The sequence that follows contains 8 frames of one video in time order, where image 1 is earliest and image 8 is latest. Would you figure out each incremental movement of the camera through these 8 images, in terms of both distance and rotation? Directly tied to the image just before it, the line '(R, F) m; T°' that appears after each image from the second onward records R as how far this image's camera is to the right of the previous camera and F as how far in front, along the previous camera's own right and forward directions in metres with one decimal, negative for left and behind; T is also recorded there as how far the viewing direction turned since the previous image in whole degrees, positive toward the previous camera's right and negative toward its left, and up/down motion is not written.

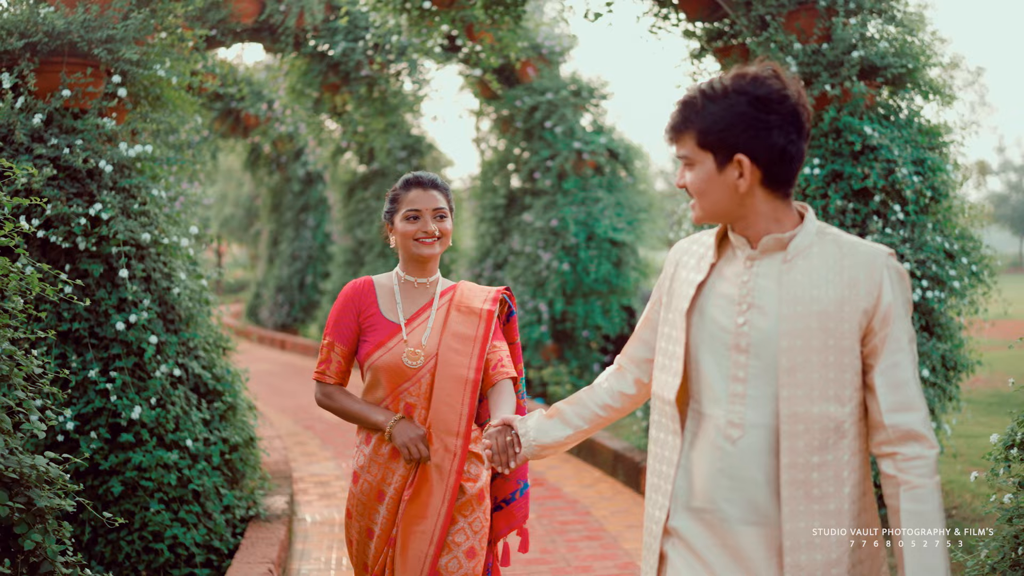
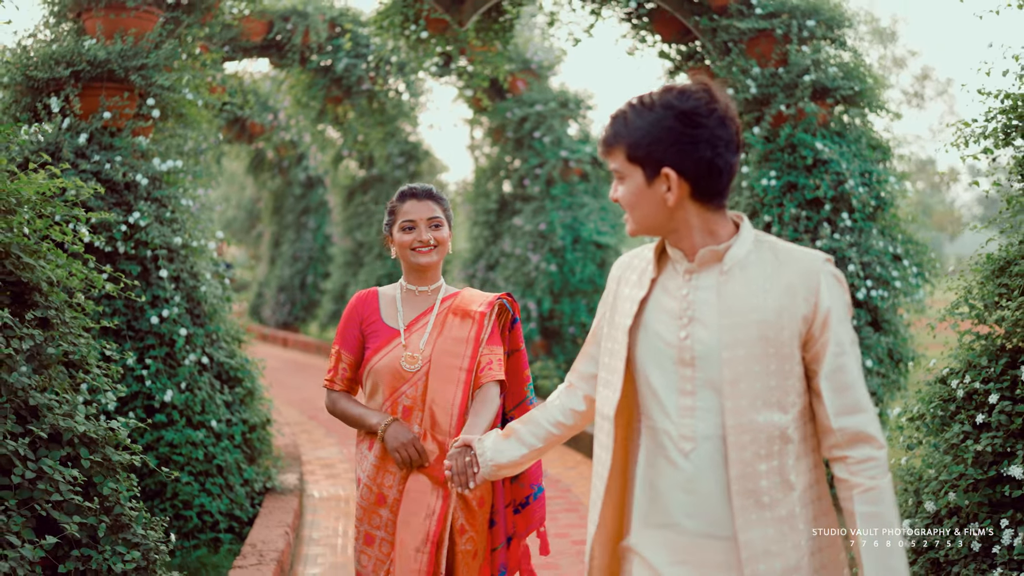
(0.0, -0.5) m; 0°
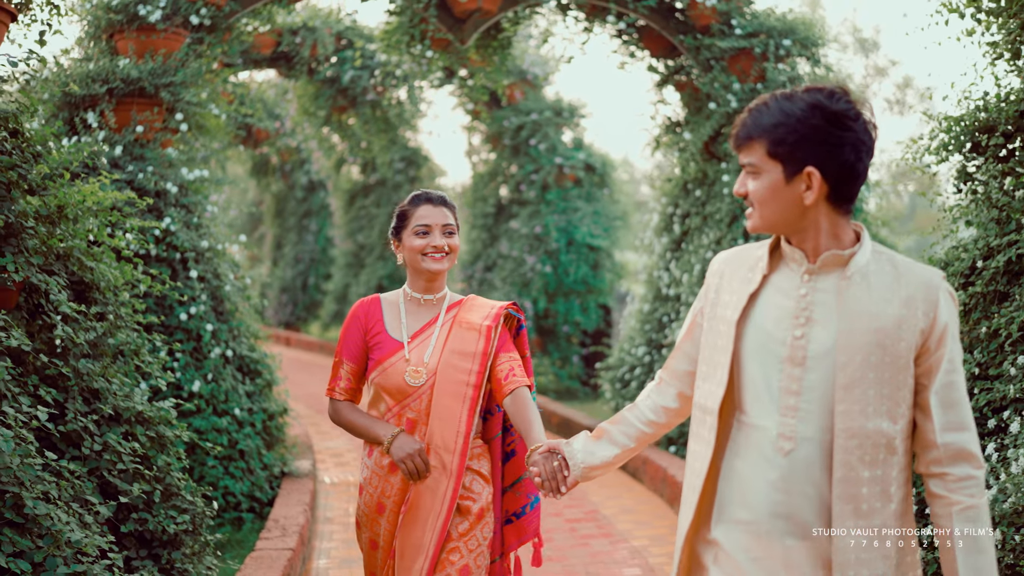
(0.0, -0.4) m; 0°
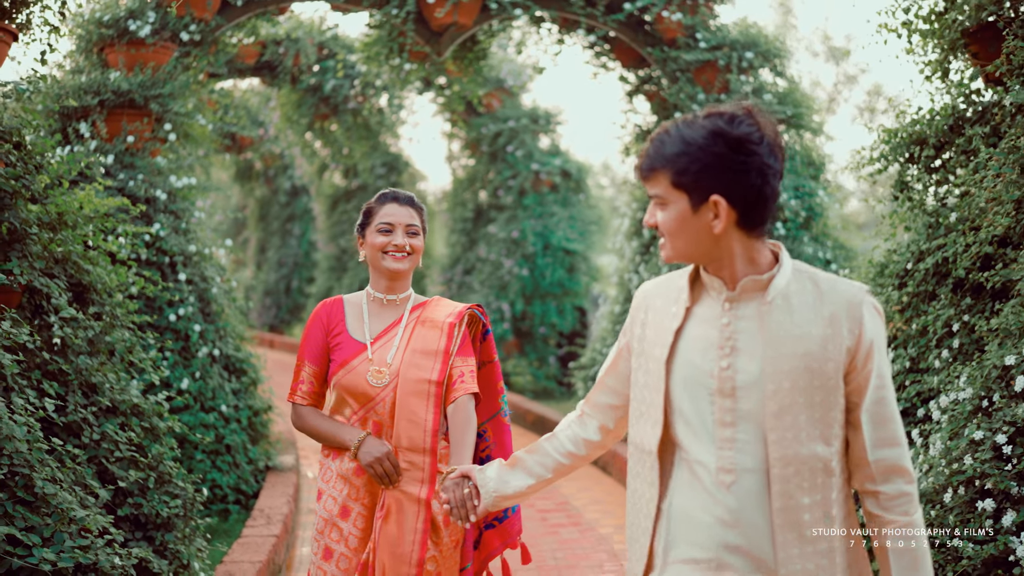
(+0.1, -0.3) m; +1°
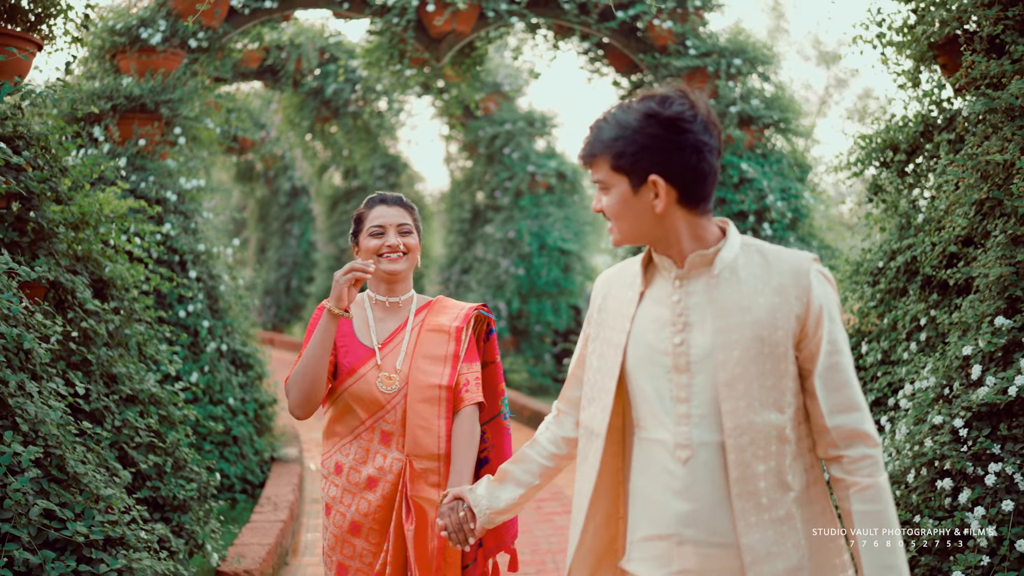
(0.0, -0.2) m; 0°
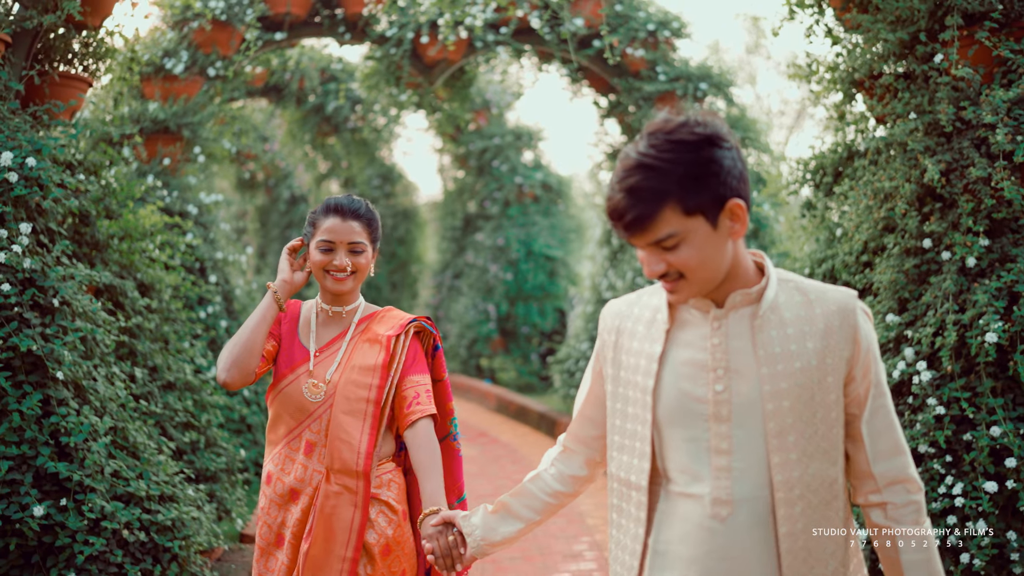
(+0.1, -0.6) m; 0°
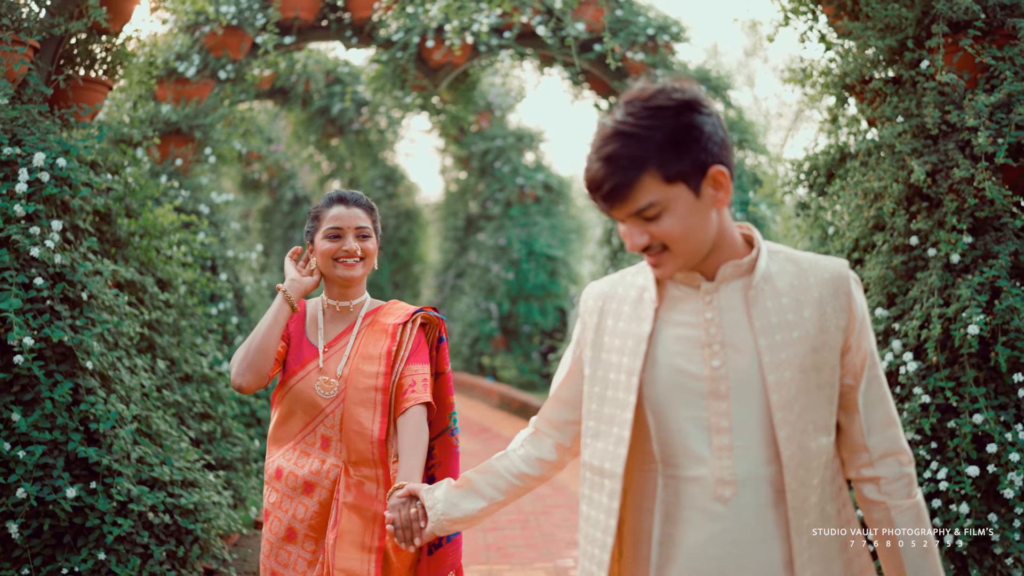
(0.0, -0.2) m; 0°
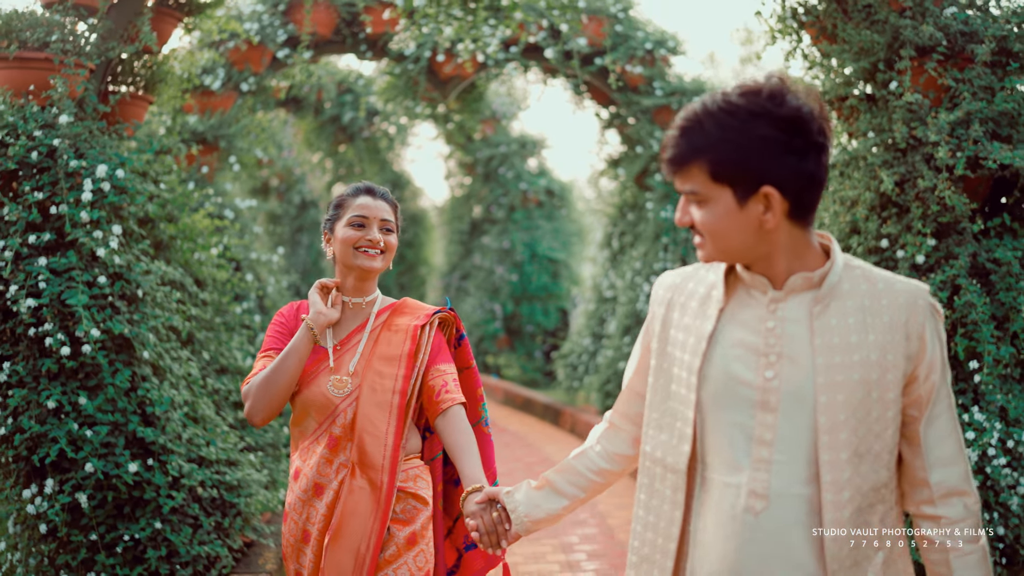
(0.0, -0.4) m; 0°
